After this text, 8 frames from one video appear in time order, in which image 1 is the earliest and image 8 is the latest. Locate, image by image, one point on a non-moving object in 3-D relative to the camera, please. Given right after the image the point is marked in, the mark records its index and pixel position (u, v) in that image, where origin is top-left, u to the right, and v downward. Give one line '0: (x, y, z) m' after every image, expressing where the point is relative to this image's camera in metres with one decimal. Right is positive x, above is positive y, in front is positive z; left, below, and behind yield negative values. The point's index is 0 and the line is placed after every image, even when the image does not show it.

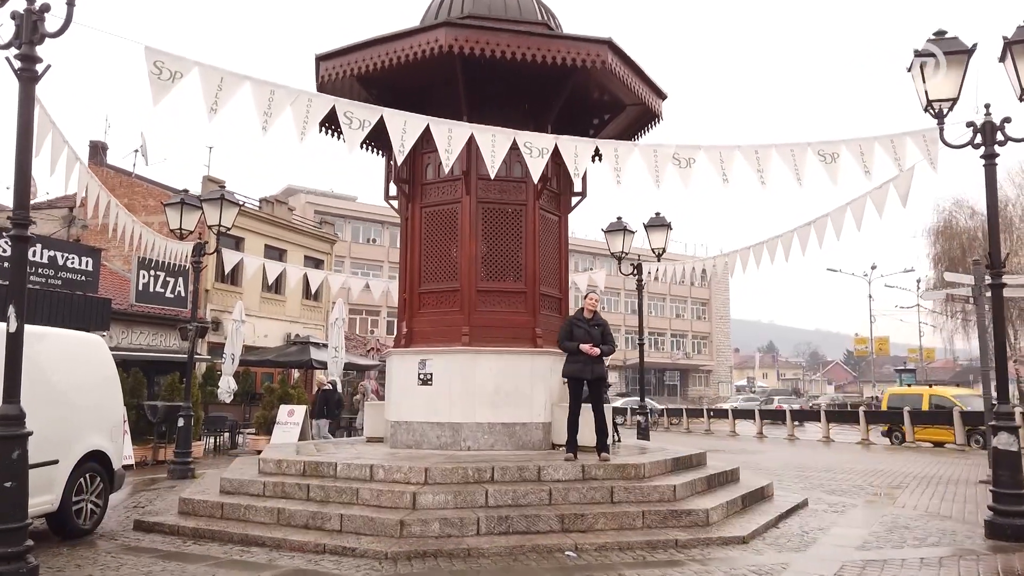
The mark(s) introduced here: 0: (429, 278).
0: (-1.2, +0.1, +10.3) m
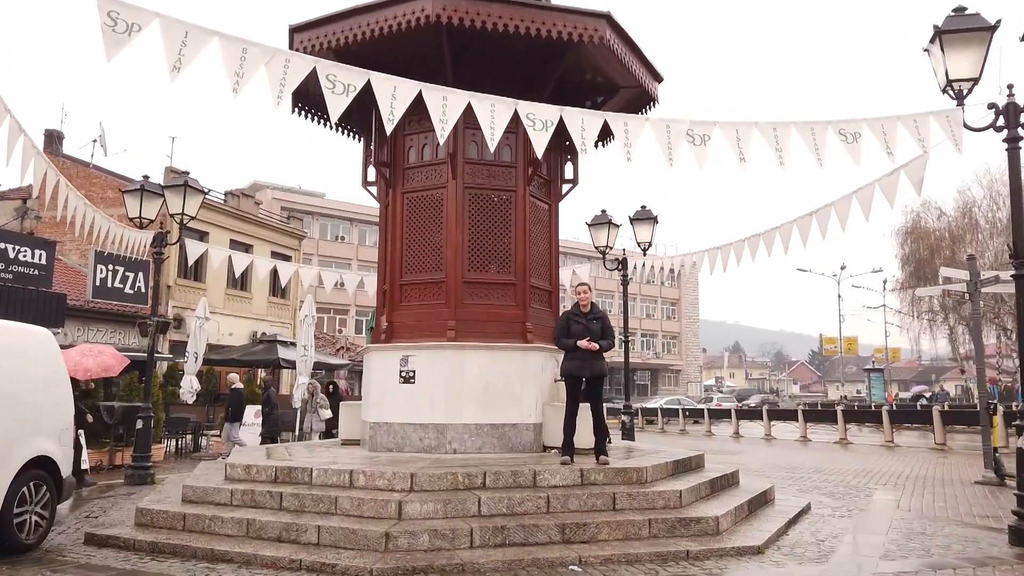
0: (-1.3, +0.3, +9.6) m
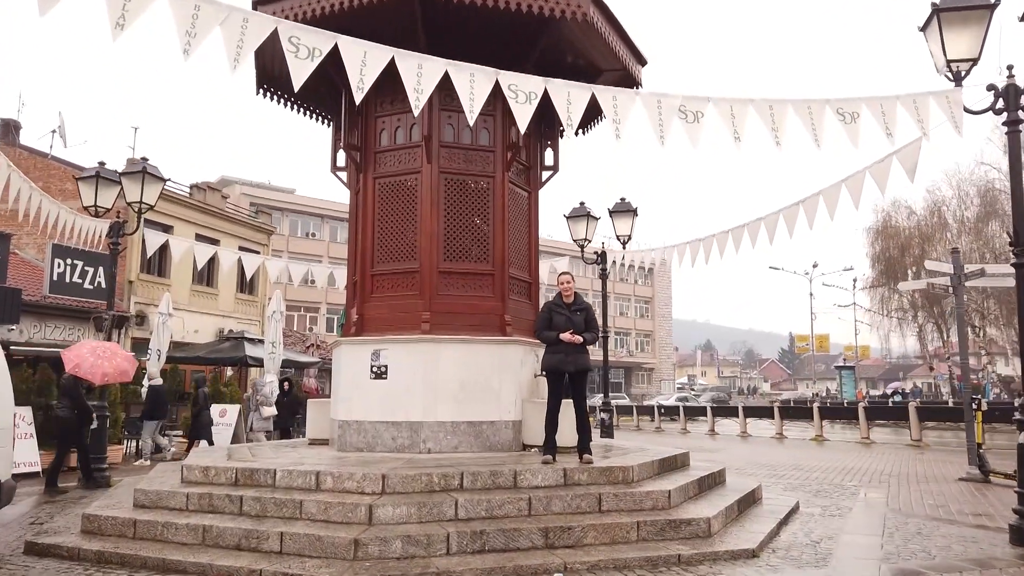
0: (-1.6, +0.4, +9.1) m
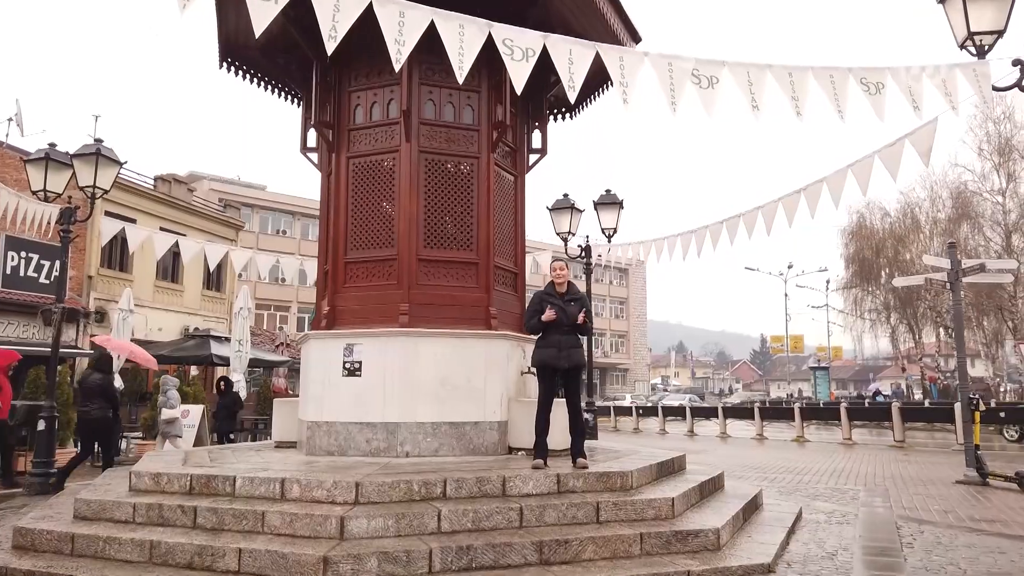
0: (-1.8, +0.5, +8.4) m
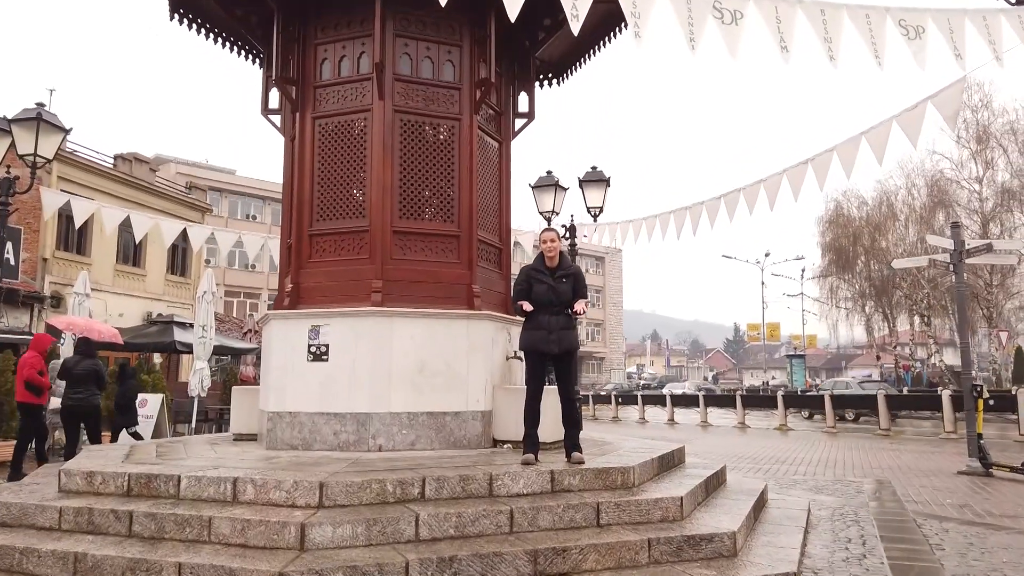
0: (-1.9, +0.7, +7.5) m
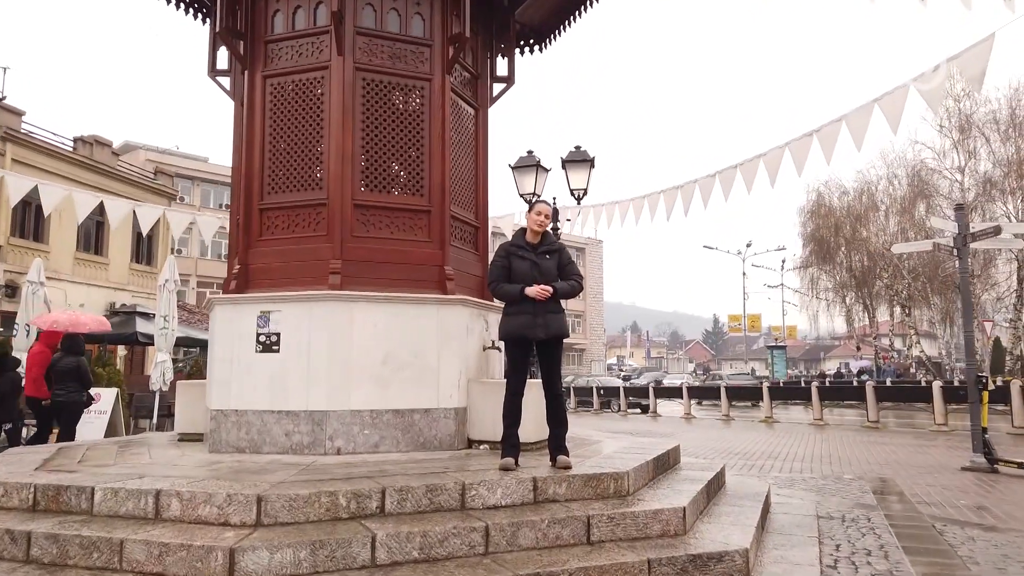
0: (-2.1, +0.9, +6.6) m
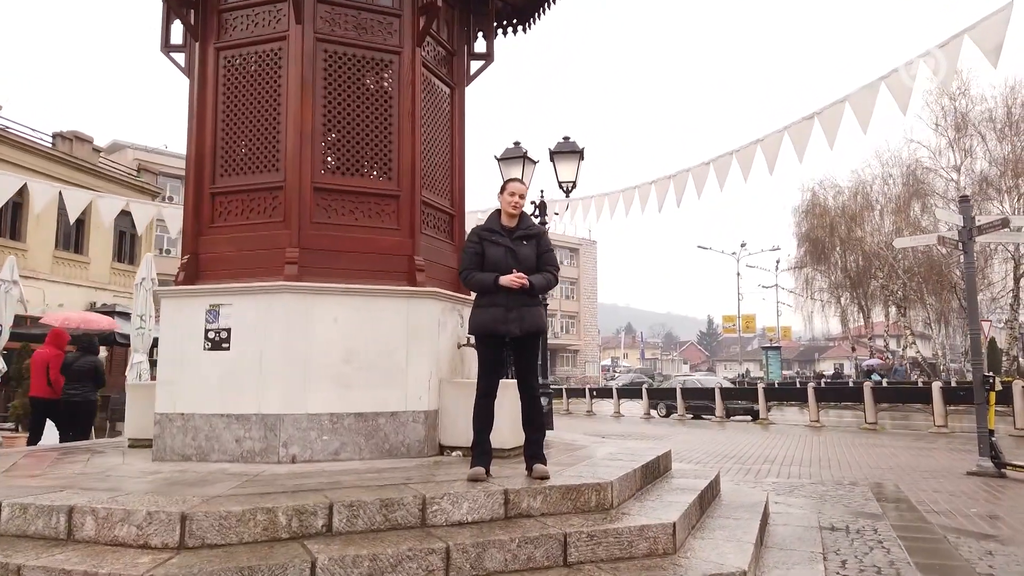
0: (-2.3, +1.0, +6.1) m
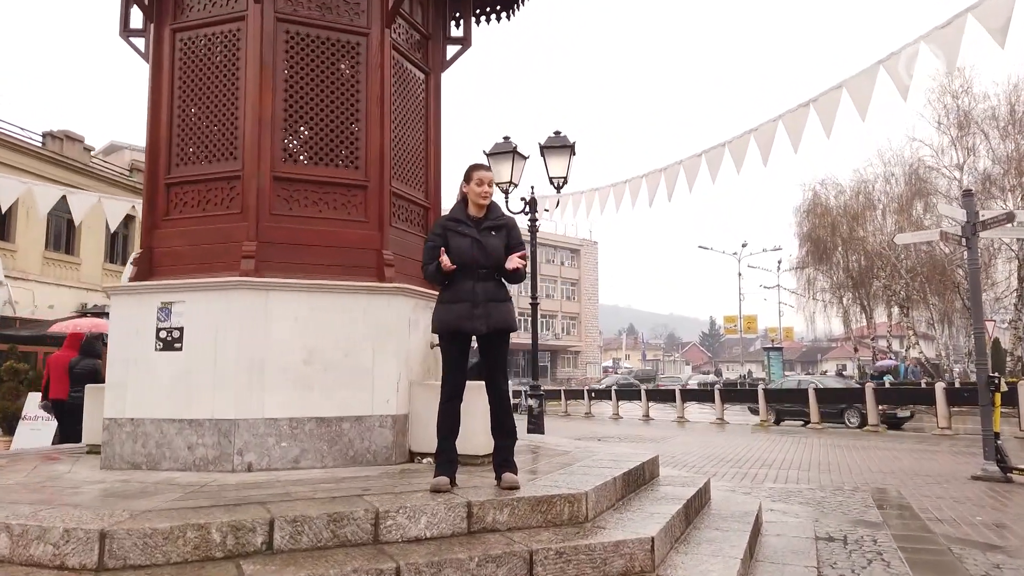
0: (-2.5, +1.0, +5.7) m
